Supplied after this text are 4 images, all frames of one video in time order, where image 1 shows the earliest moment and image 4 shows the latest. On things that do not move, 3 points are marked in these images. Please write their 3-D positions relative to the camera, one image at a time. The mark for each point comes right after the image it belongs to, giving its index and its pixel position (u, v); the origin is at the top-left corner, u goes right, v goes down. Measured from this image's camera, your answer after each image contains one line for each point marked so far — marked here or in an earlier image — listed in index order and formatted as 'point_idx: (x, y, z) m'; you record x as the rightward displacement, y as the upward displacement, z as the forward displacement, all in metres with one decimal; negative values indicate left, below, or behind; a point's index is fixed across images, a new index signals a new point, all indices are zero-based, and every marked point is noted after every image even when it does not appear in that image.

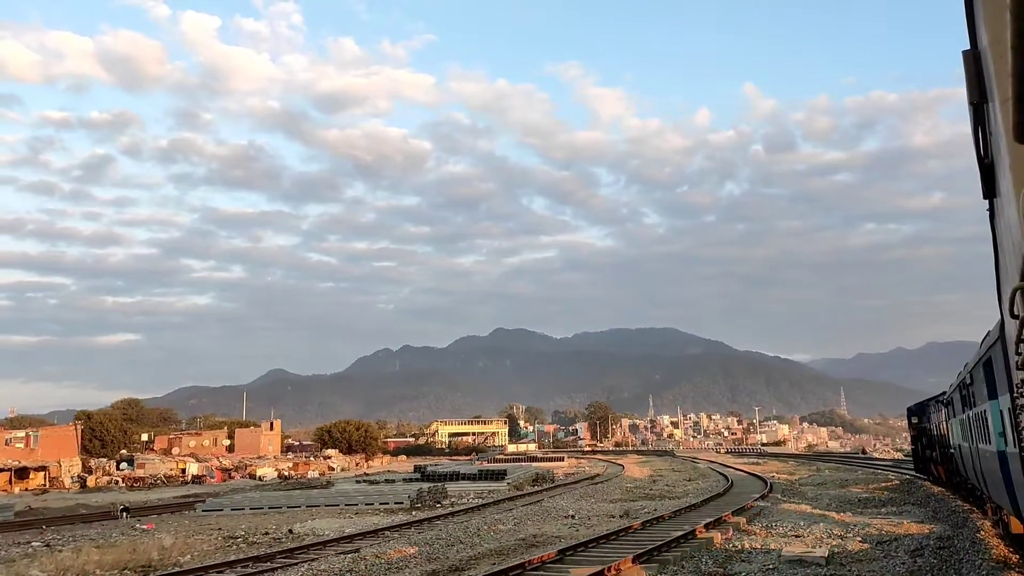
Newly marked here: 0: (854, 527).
0: (+8.0, -5.7, +16.8) m
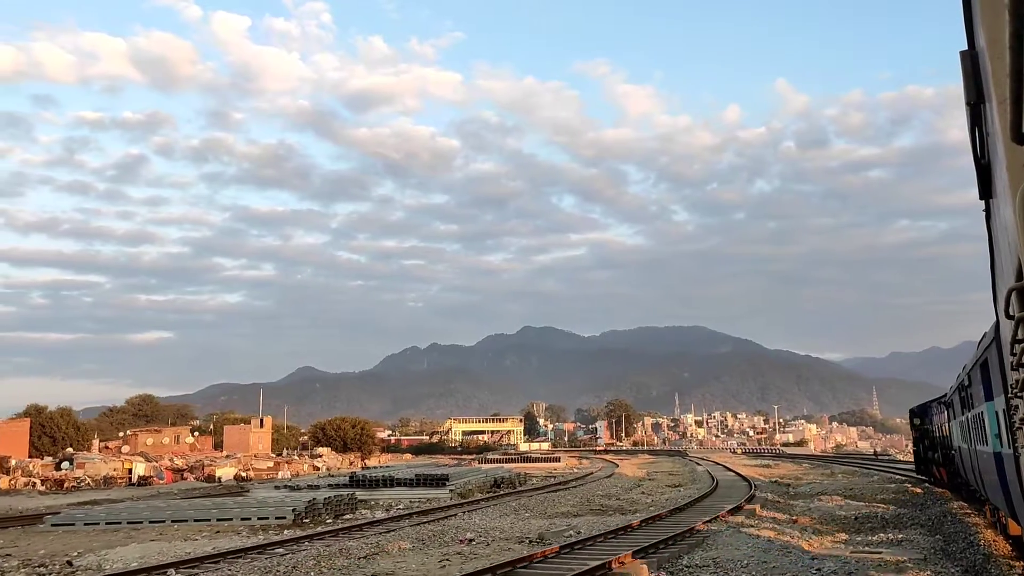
0: (+5.4, -4.8, +12.2) m
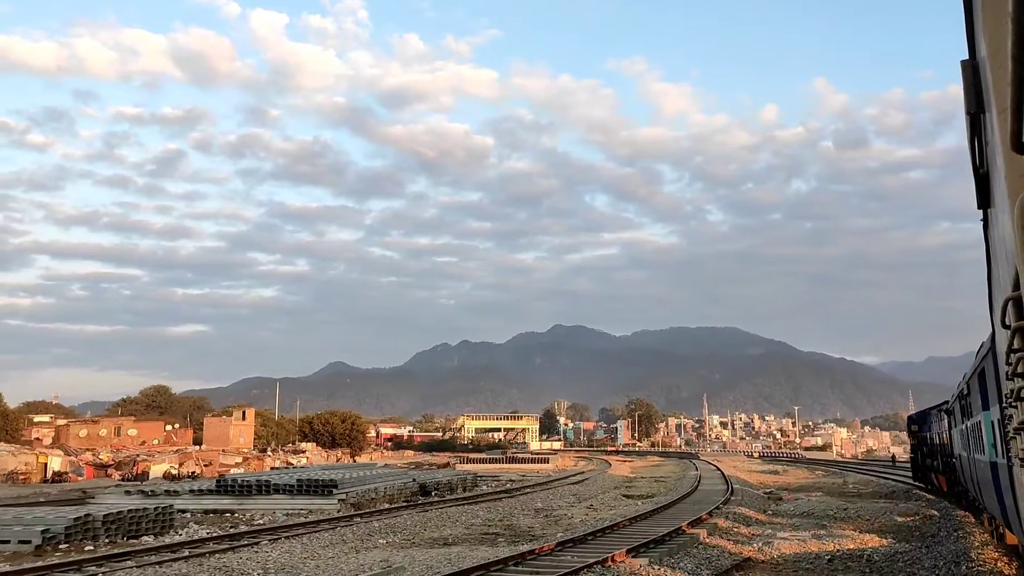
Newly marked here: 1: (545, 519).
0: (+1.9, -3.7, +6.8) m
1: (+0.9, -6.5, +20.0) m
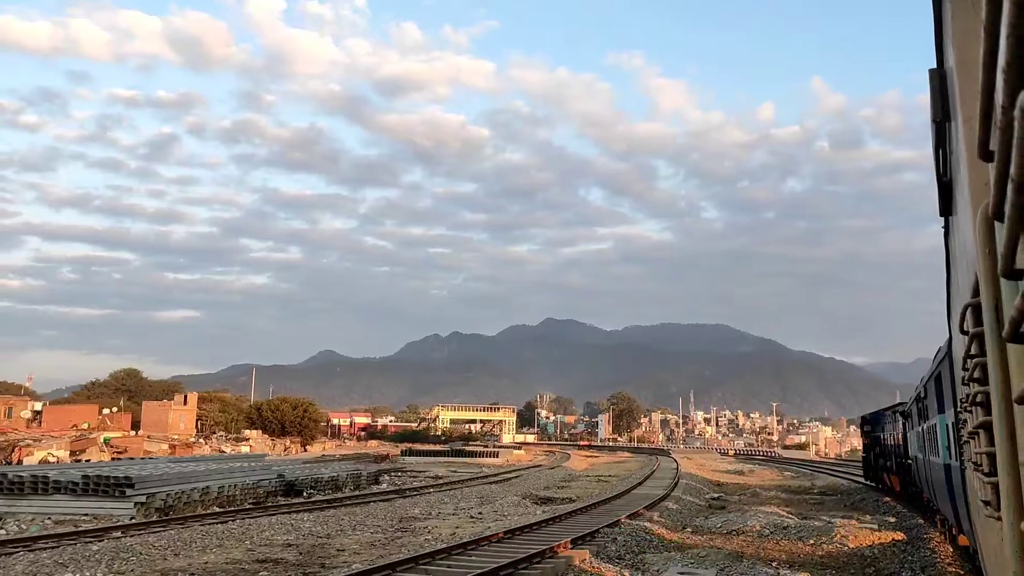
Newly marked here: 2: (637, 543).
0: (-1.4, -2.7, +2.2) m
1: (-2.7, -5.3, +15.4) m
2: (+2.5, -6.1, +16.4) m
